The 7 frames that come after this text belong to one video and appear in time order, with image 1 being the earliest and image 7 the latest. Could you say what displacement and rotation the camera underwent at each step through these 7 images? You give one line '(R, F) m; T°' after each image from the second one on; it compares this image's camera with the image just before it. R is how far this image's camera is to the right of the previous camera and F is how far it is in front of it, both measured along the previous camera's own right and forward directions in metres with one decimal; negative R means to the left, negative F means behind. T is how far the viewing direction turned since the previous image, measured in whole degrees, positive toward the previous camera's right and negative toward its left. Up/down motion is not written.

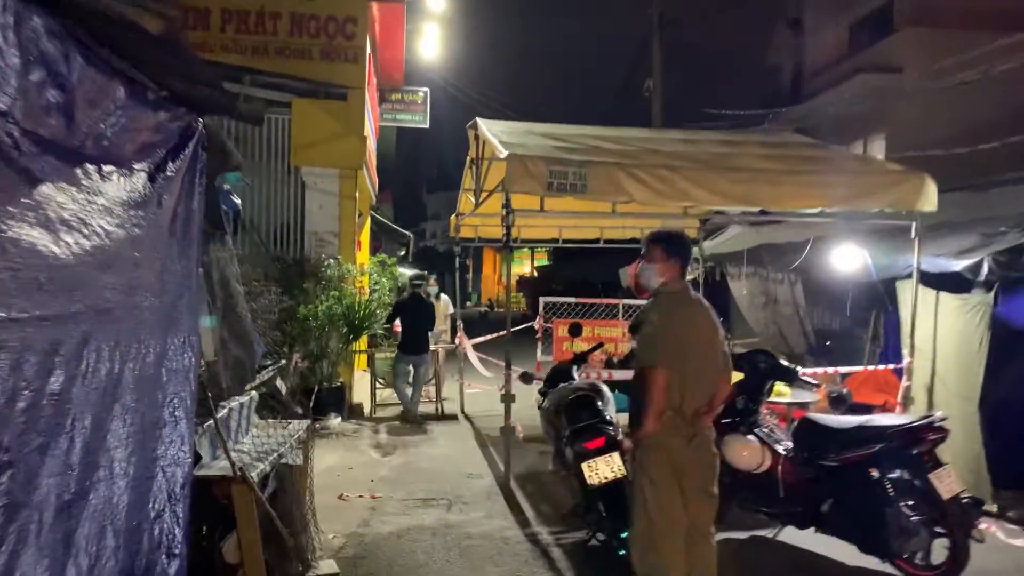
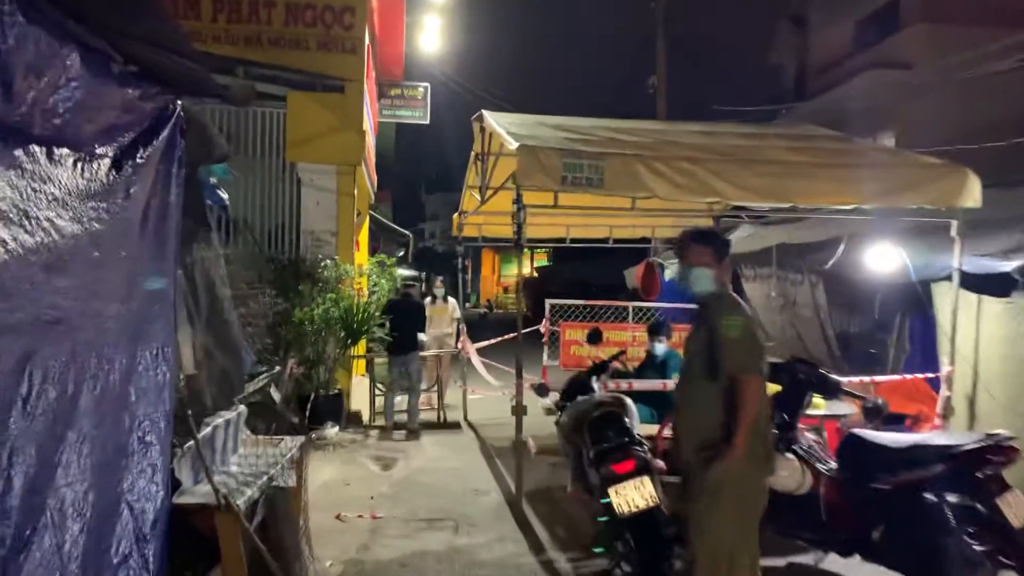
(-0.1, +0.4) m; 0°
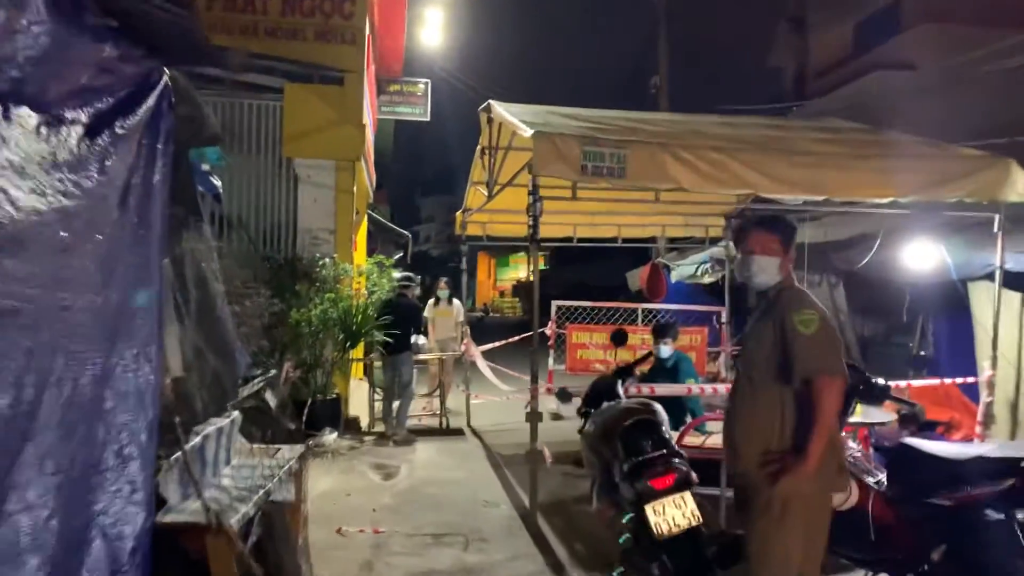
(-0.1, +0.4) m; 0°
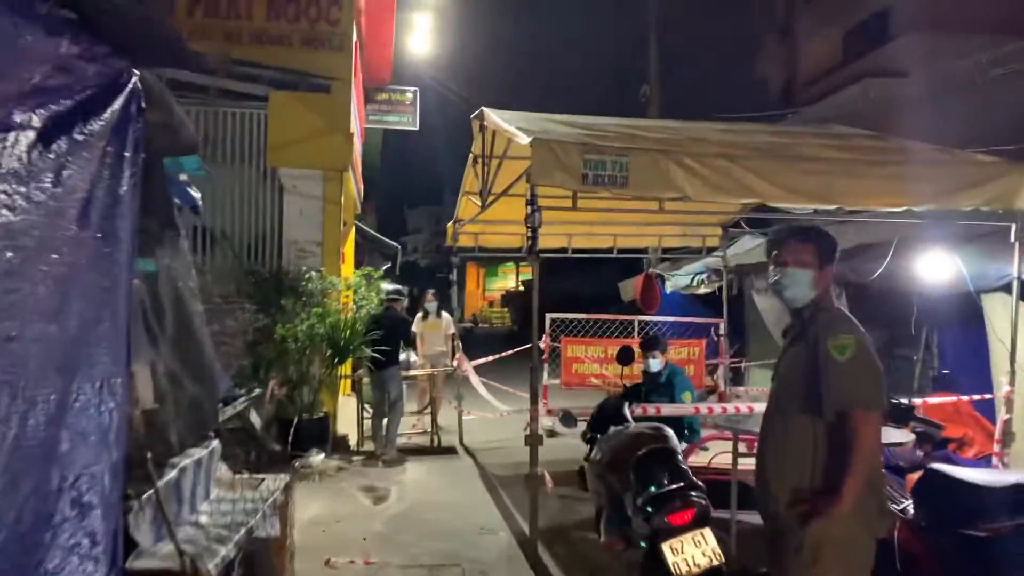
(-0.1, +0.3) m; +1°
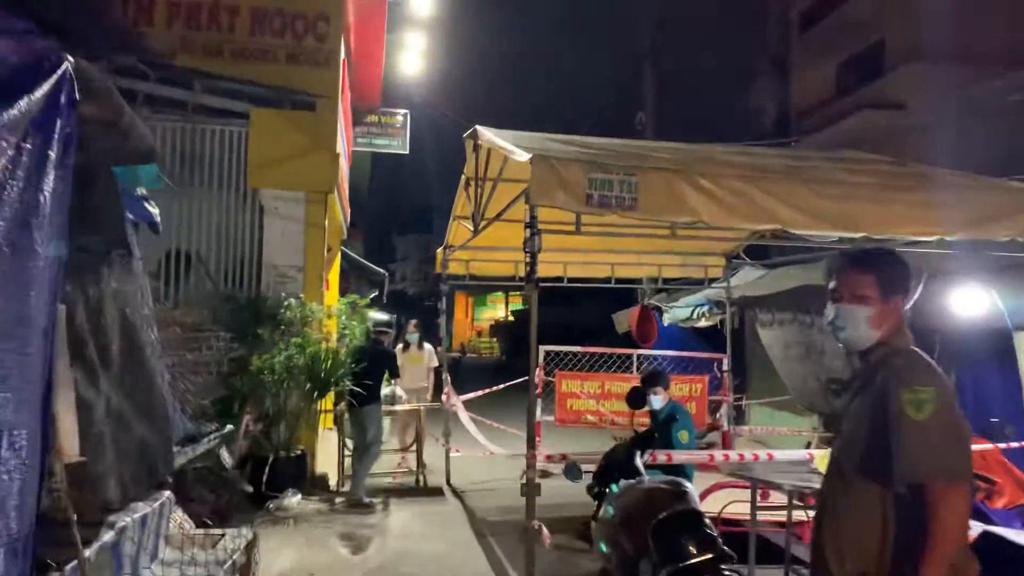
(0.0, +0.5) m; +1°
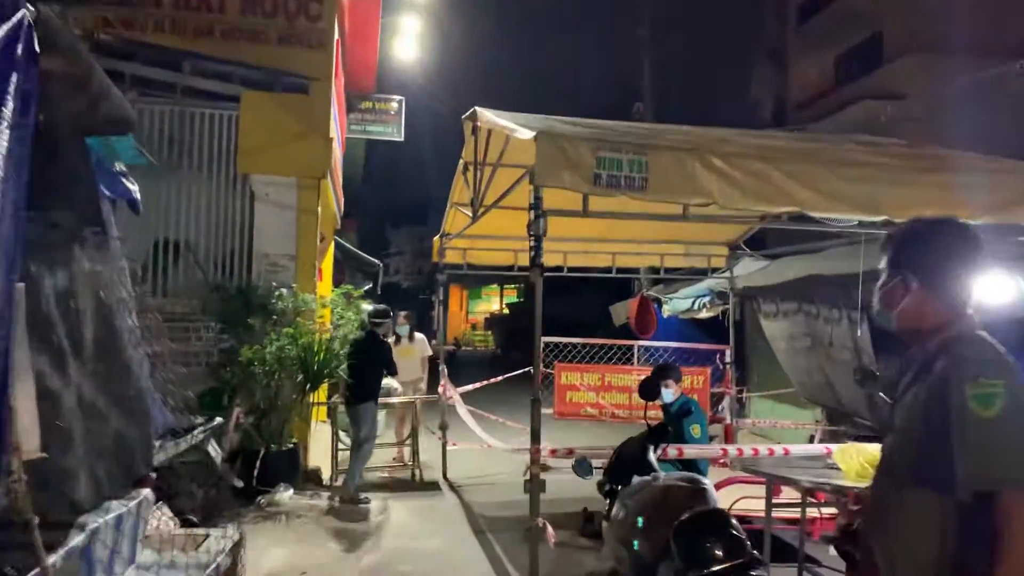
(0.0, +0.2) m; 0°
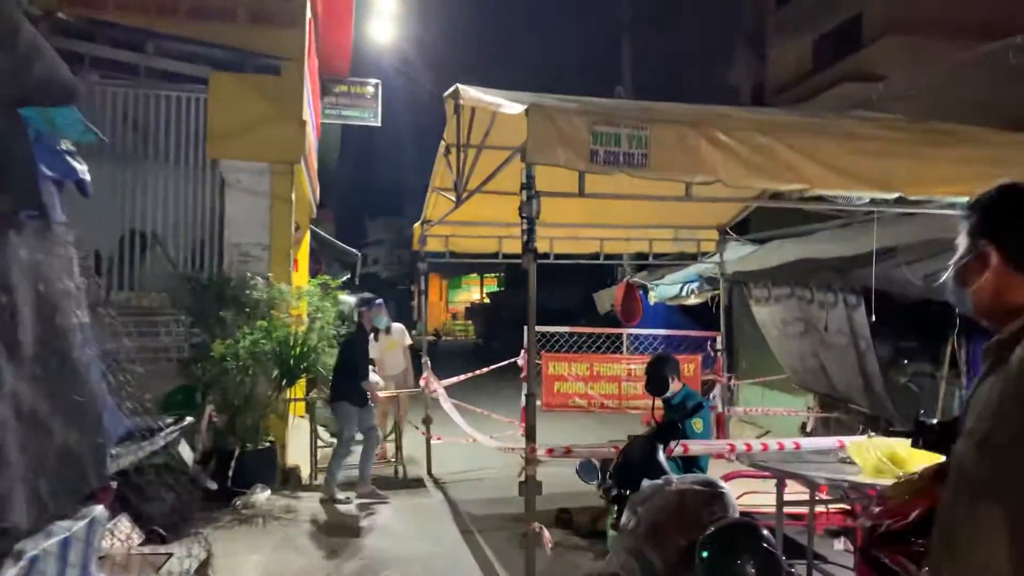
(-0.1, +0.3) m; +1°
